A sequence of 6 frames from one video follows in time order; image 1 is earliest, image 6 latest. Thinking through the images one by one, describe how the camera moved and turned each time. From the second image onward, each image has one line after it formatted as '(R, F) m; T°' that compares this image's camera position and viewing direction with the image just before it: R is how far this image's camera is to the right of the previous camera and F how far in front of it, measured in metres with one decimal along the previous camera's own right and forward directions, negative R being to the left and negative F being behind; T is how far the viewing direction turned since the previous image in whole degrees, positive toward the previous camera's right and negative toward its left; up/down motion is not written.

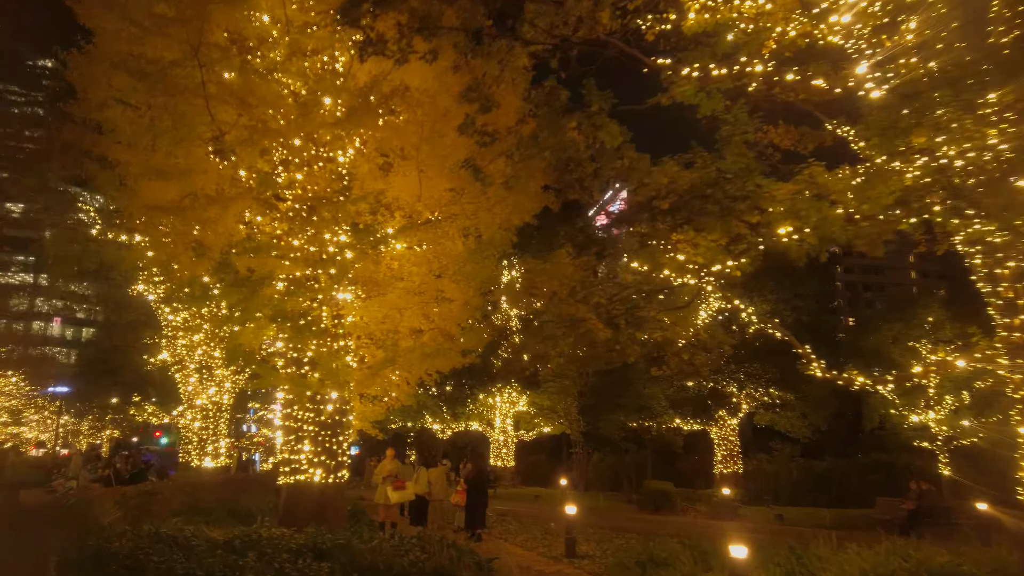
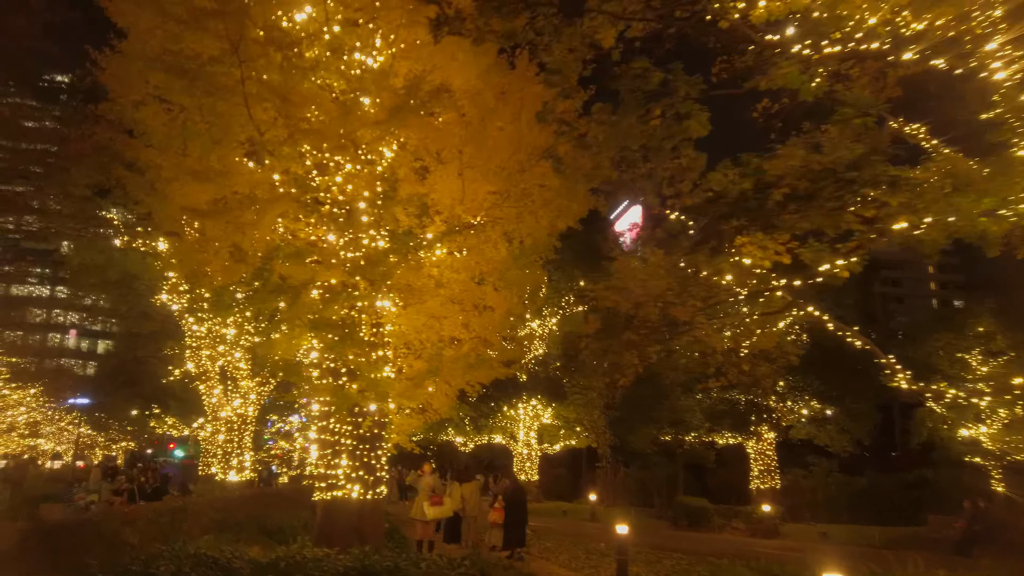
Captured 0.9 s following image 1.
(-0.4, +0.4) m; -1°
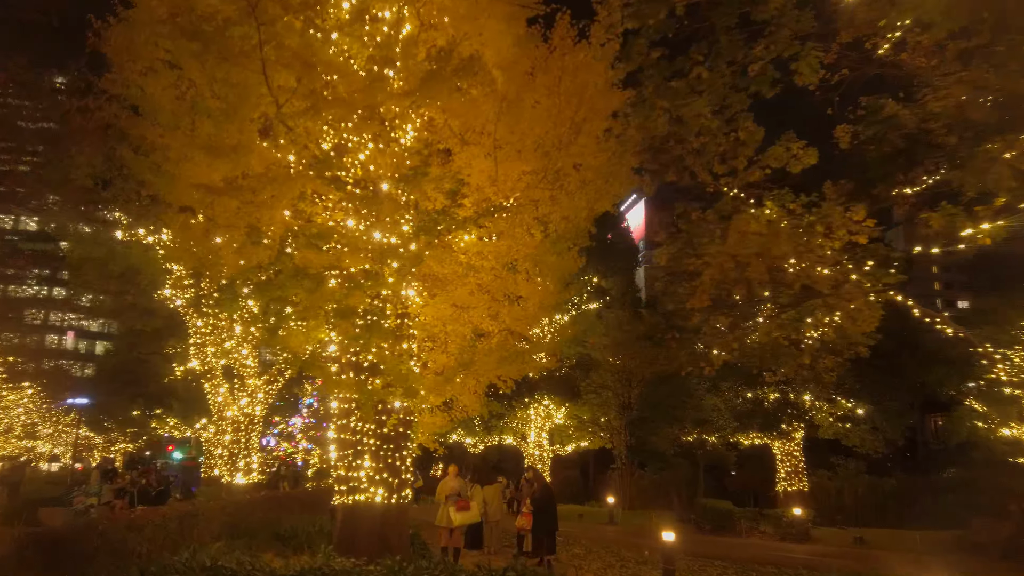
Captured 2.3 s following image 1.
(-0.4, +0.7) m; 0°
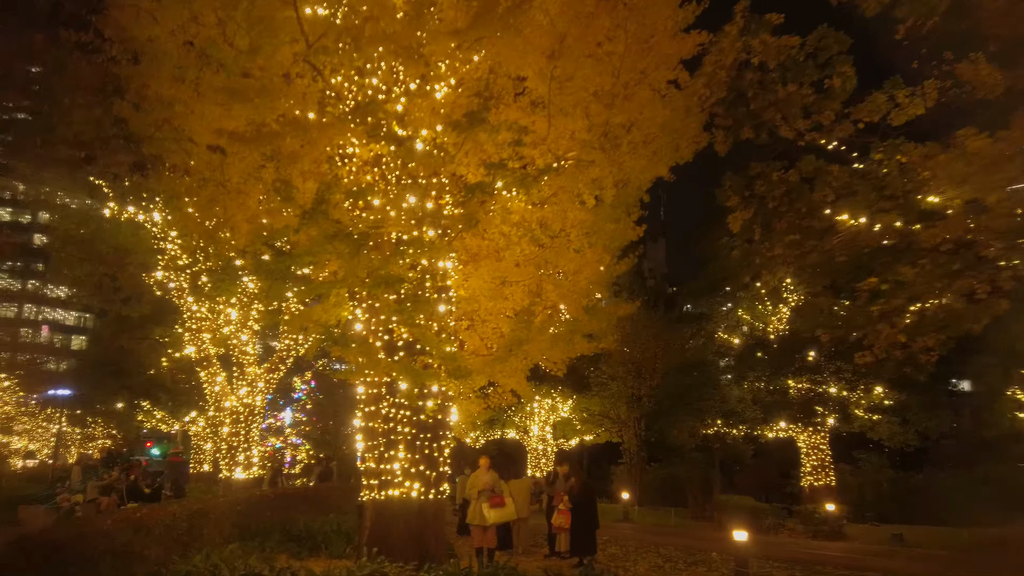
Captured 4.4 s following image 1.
(-0.7, +0.9) m; +1°
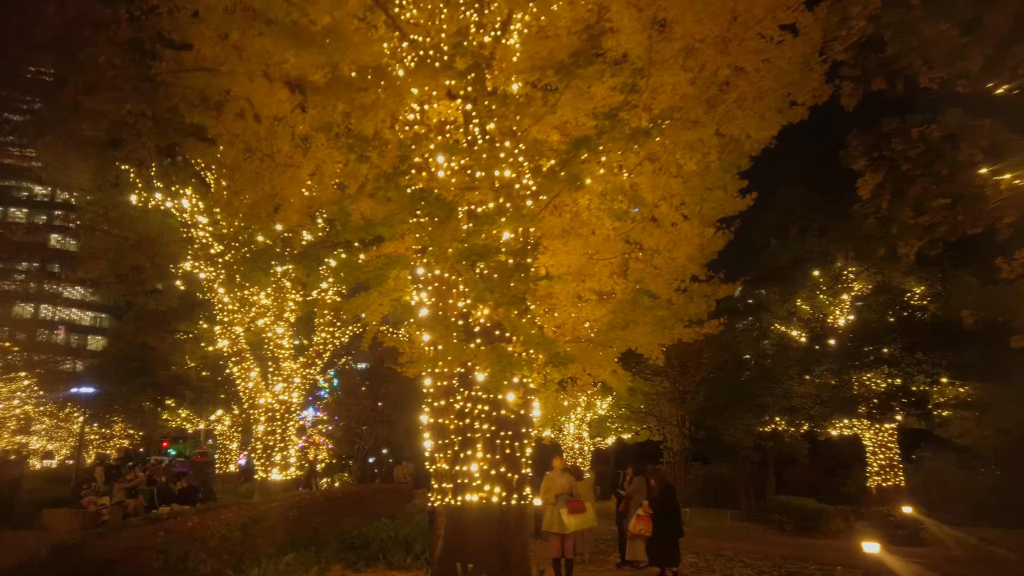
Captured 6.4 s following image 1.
(-0.7, +0.9) m; -1°
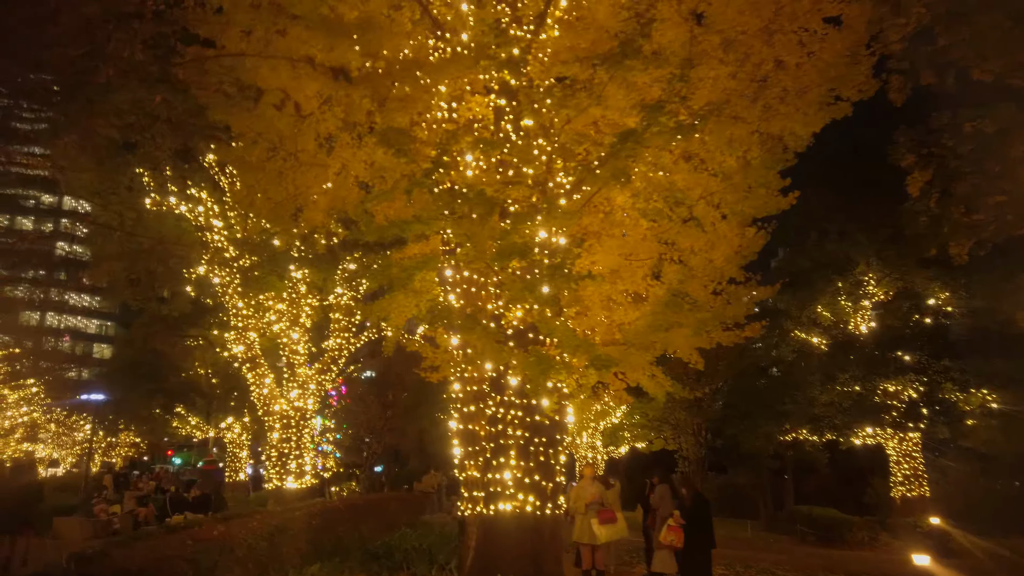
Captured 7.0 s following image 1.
(-0.3, +0.2) m; 0°
